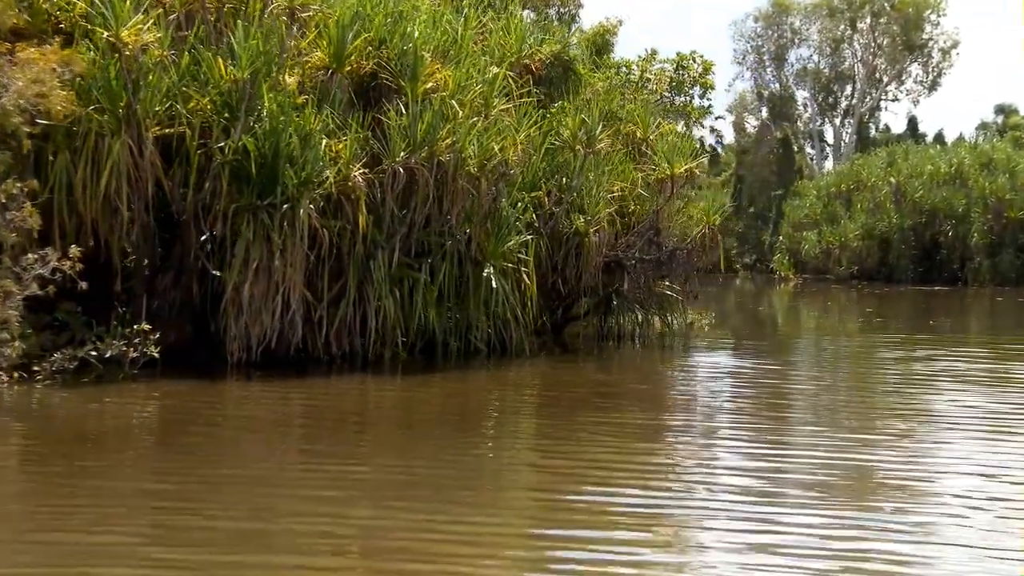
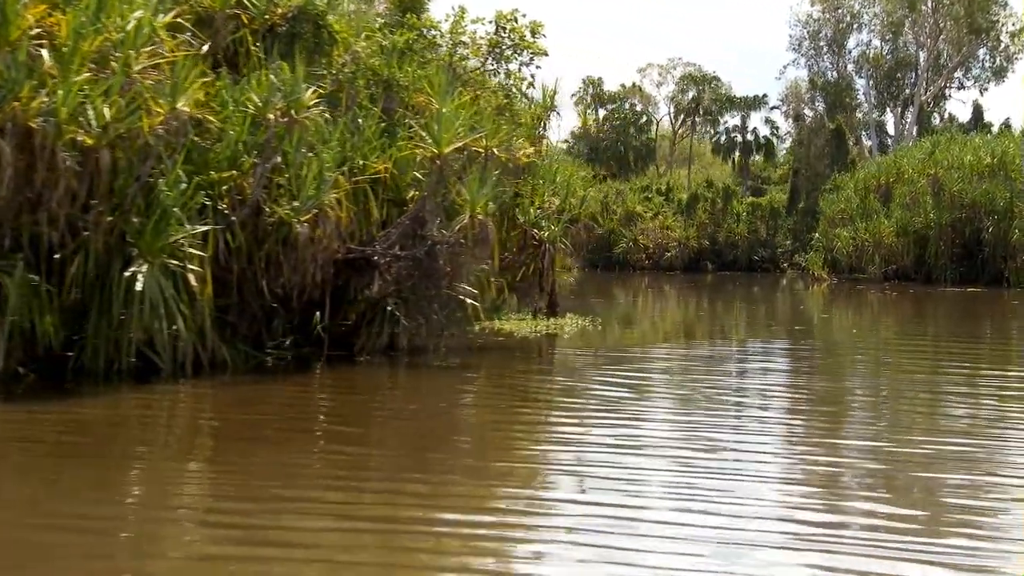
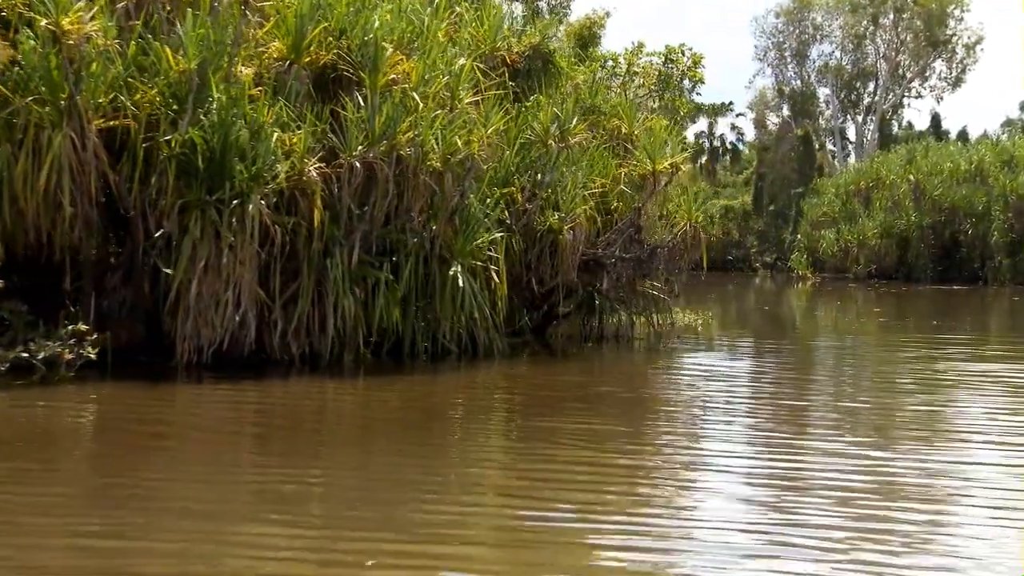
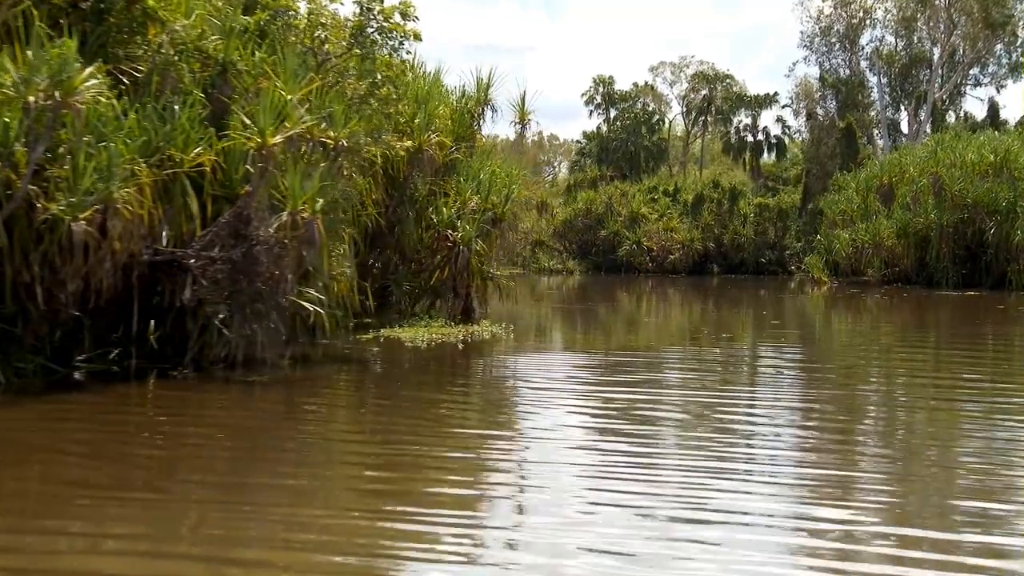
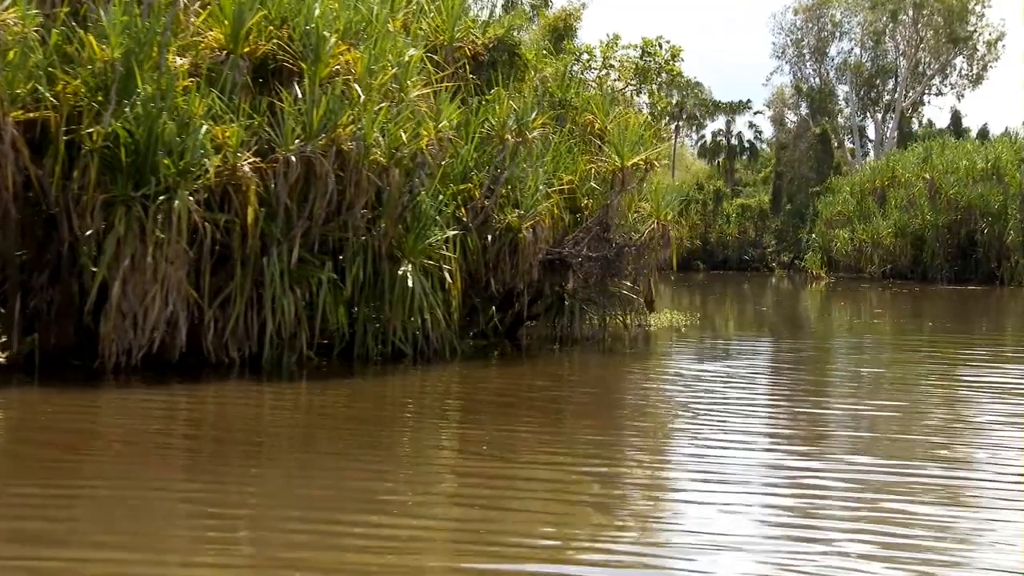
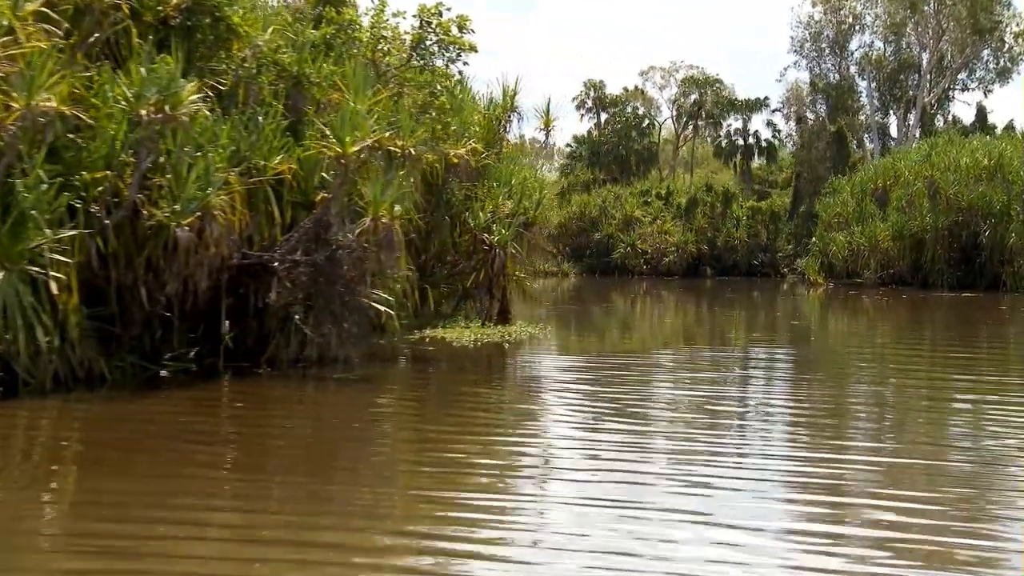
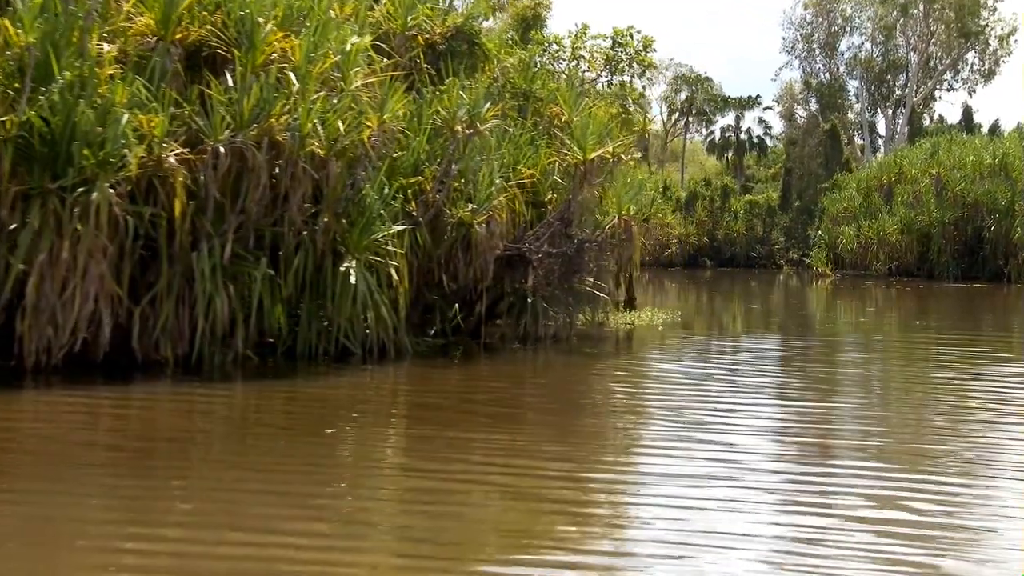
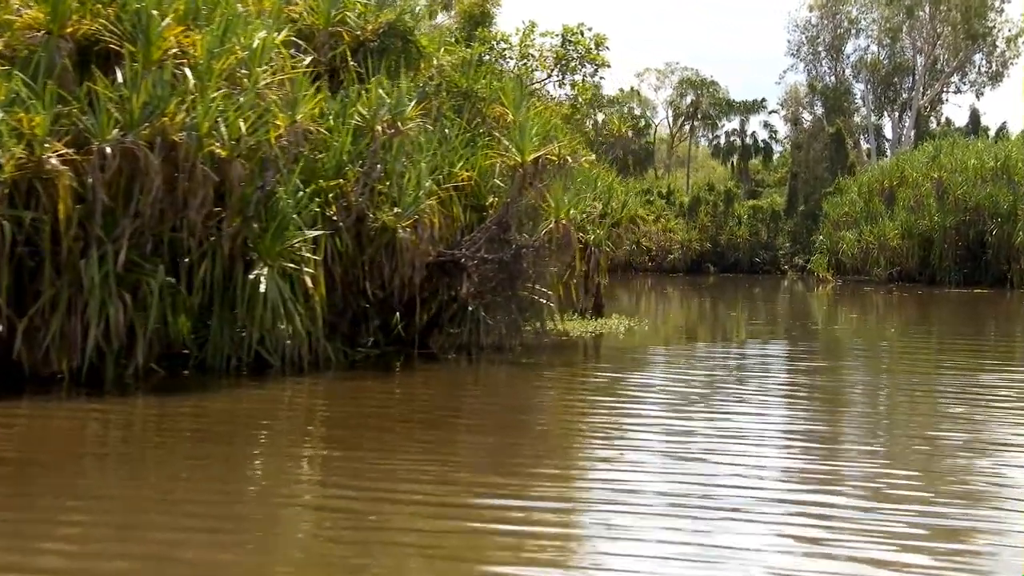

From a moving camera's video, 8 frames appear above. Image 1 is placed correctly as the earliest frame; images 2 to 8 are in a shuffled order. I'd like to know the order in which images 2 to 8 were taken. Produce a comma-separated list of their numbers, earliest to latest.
3, 5, 7, 8, 2, 6, 4
